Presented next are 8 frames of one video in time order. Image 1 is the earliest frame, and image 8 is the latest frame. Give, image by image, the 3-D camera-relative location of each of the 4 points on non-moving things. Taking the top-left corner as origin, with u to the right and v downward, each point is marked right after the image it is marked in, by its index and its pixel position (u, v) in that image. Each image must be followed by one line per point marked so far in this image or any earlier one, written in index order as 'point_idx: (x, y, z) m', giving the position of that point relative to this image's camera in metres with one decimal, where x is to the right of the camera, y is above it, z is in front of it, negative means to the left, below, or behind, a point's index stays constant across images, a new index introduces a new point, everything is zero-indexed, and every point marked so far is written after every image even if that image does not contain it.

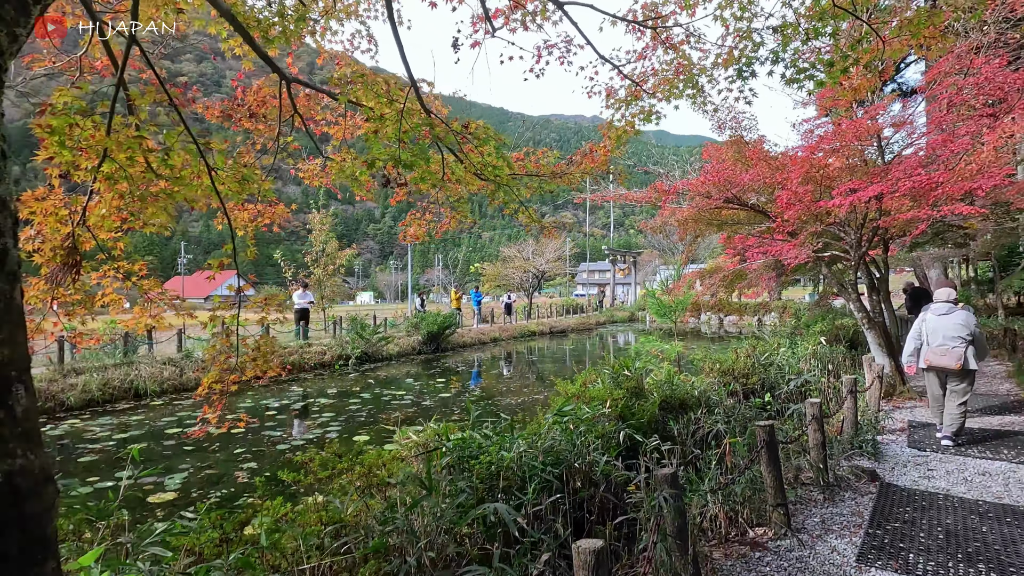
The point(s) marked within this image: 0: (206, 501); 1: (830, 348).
0: (-2.1, -1.5, +3.8) m
1: (+3.6, -0.7, +6.1) m
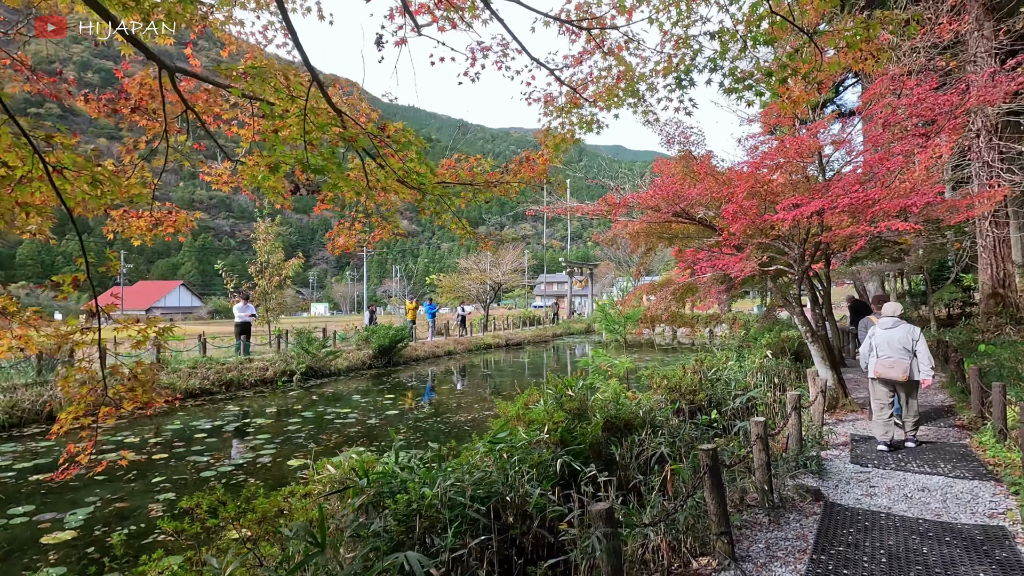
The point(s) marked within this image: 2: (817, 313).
0: (-2.5, -1.6, +3.4) m
1: (+3.0, -0.9, +6.2) m
2: (+3.5, -0.3, +6.3) m
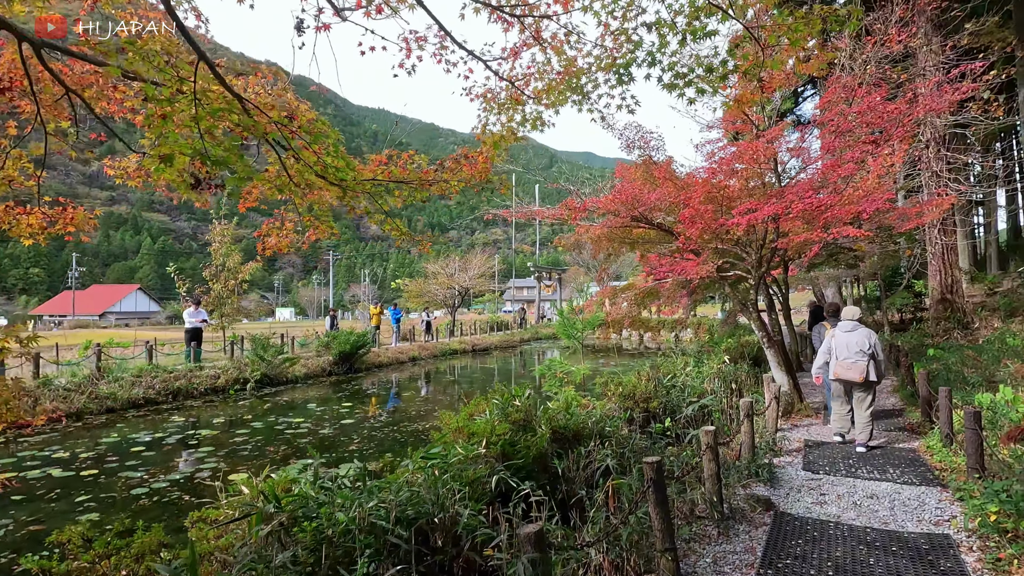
0: (-2.8, -1.6, +3.1) m
1: (+2.6, -0.9, +6.2) m
2: (+3.1, -0.3, +6.4) m
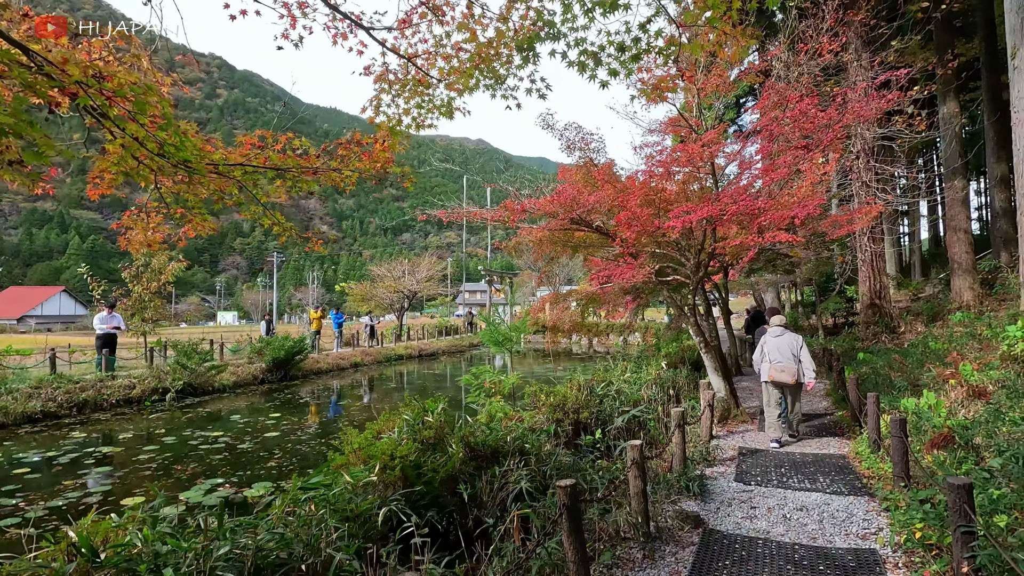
0: (-3.3, -1.6, +2.6) m
1: (+1.8, -1.0, +6.2) m
2: (+2.3, -0.4, +6.3) m
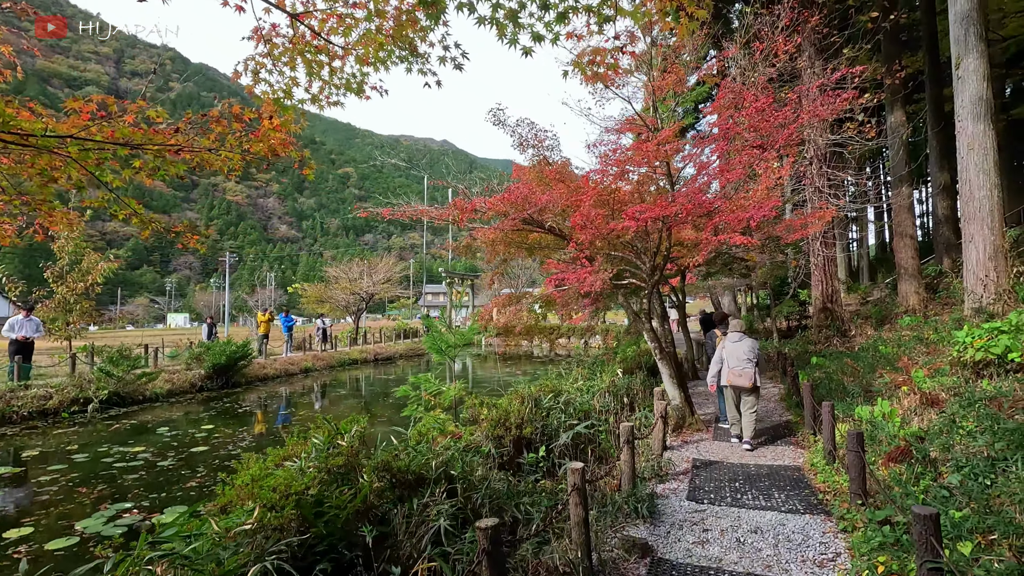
0: (-3.6, -1.6, +2.0) m
1: (+1.3, -1.0, +6.0) m
2: (+1.8, -0.4, +6.2) m
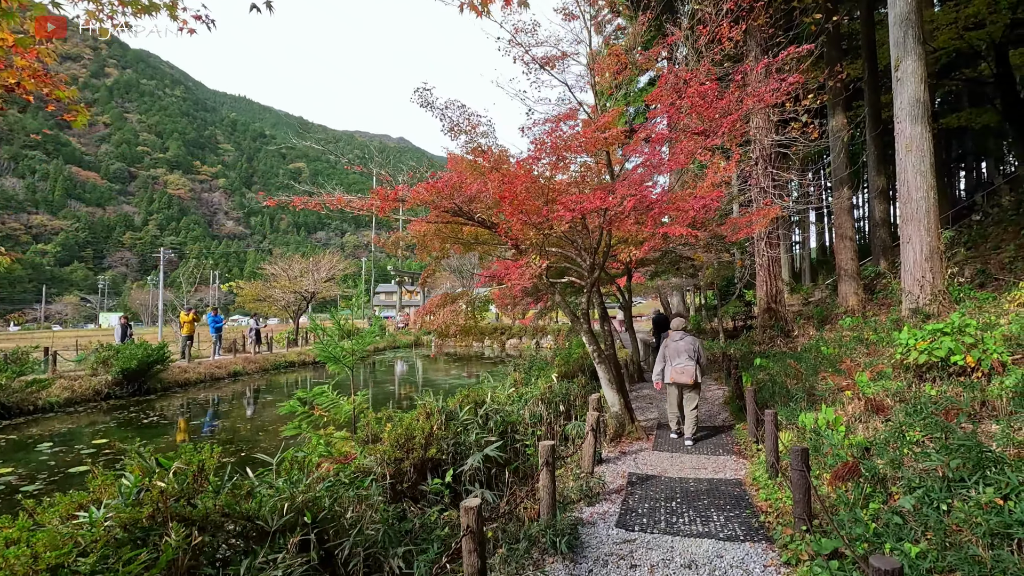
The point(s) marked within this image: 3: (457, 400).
0: (-4.0, -1.6, +1.3) m
1: (+0.6, -1.0, +5.6) m
2: (+1.0, -0.4, +5.8) m
3: (-0.4, -0.9, +4.1) m
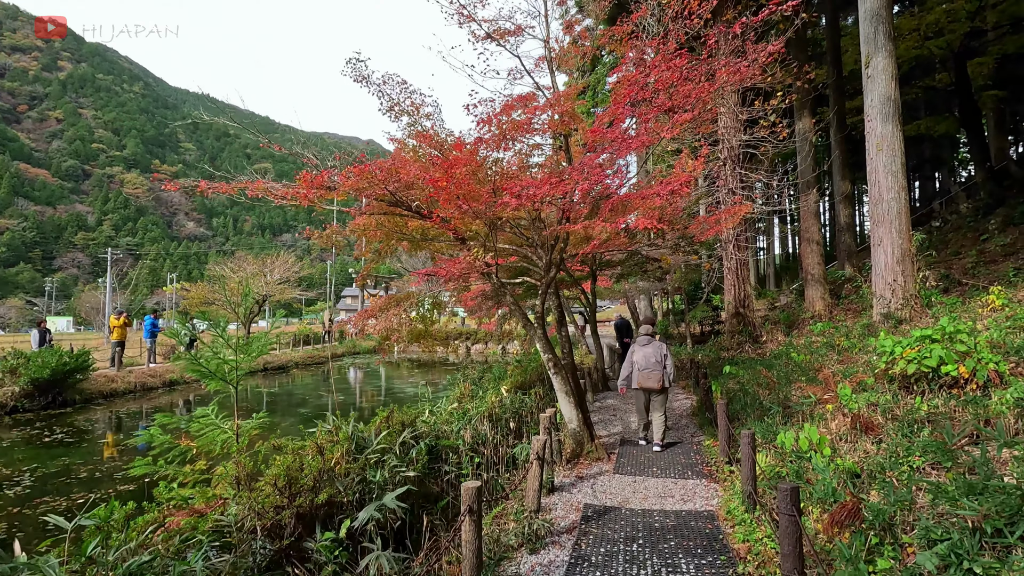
0: (-4.3, -1.5, +0.4) m
1: (+0.1, -1.0, +5.0) m
2: (+0.5, -0.4, +5.3) m
3: (-0.8, -0.9, +3.5) m
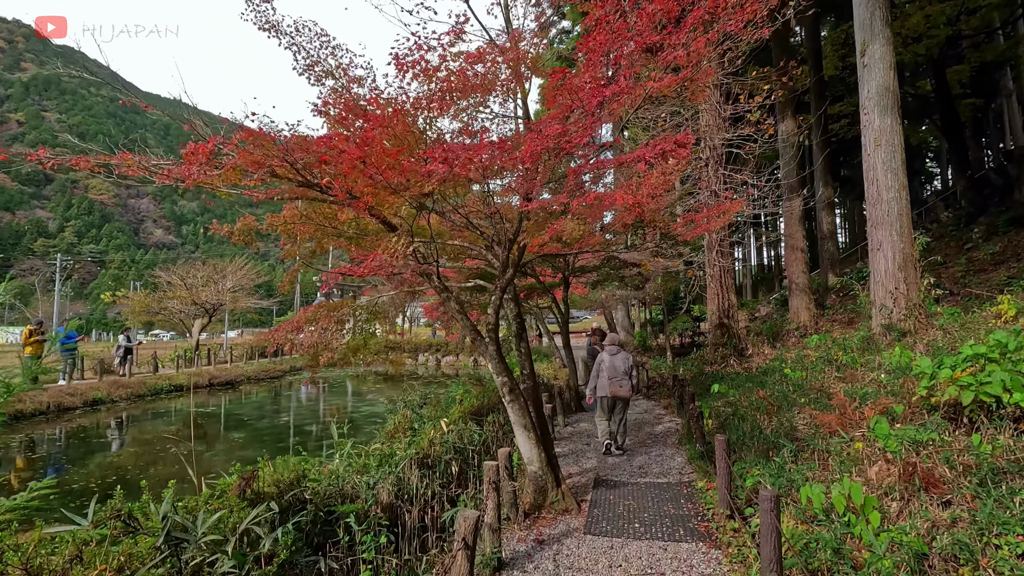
0: (-4.4, -1.5, -0.7) m
1: (-0.3, -1.0, +4.0) m
2: (+0.1, -0.5, +4.3) m
3: (-1.1, -0.9, +2.5) m
